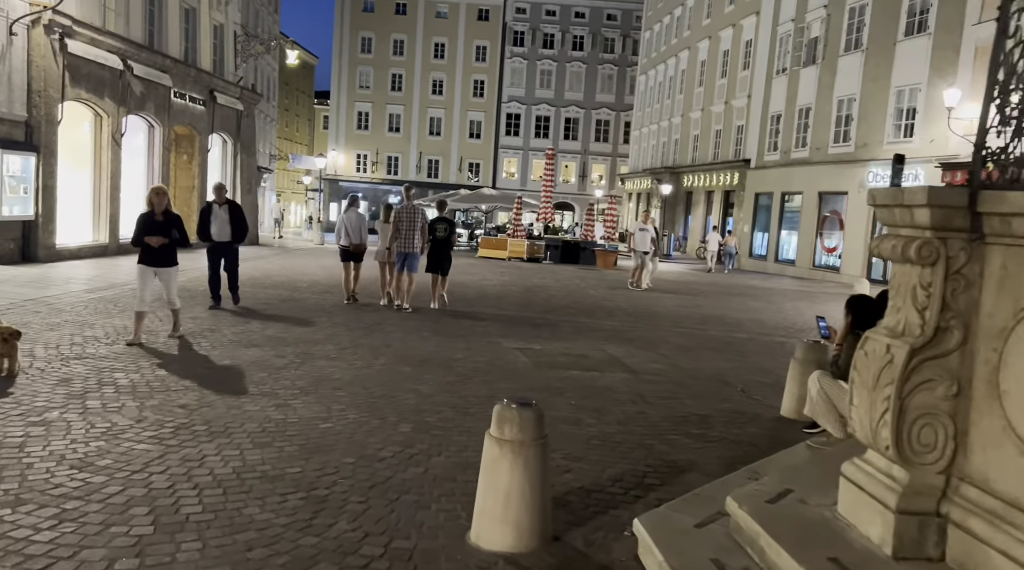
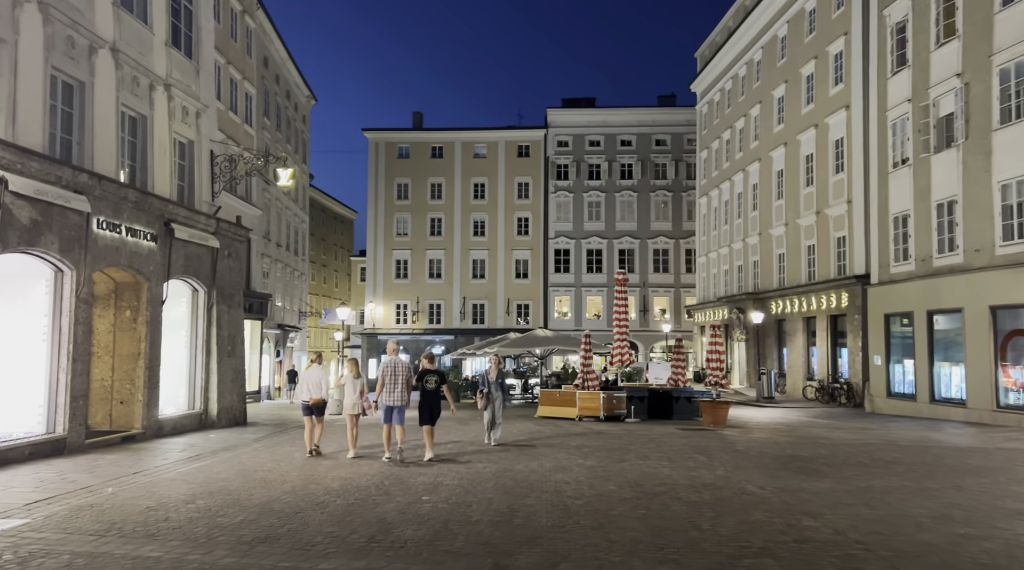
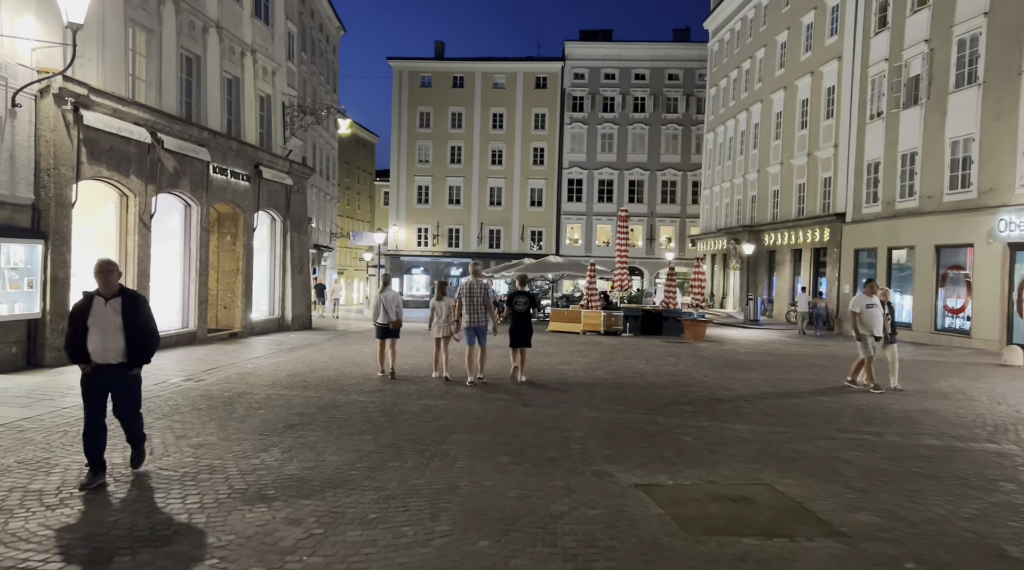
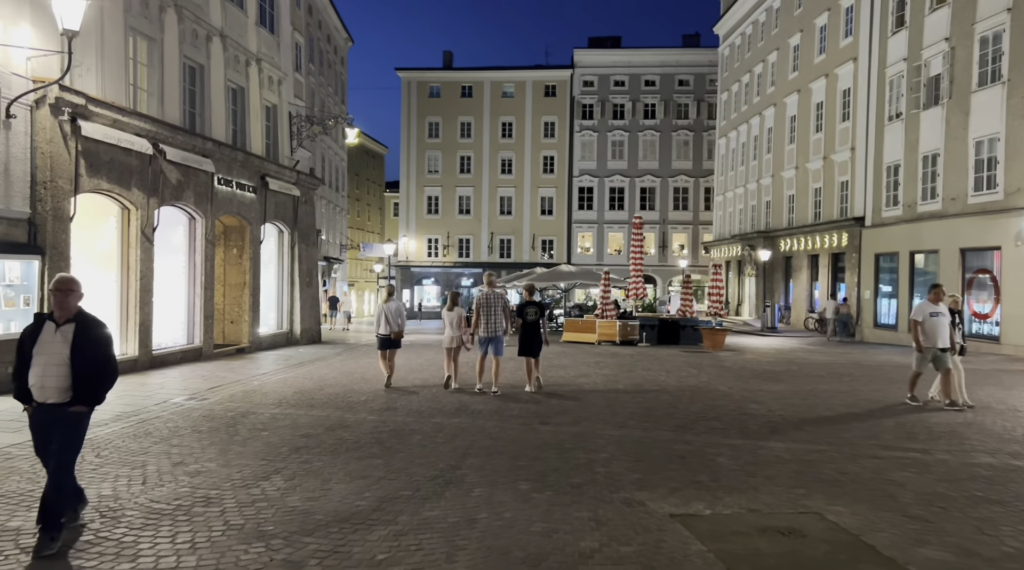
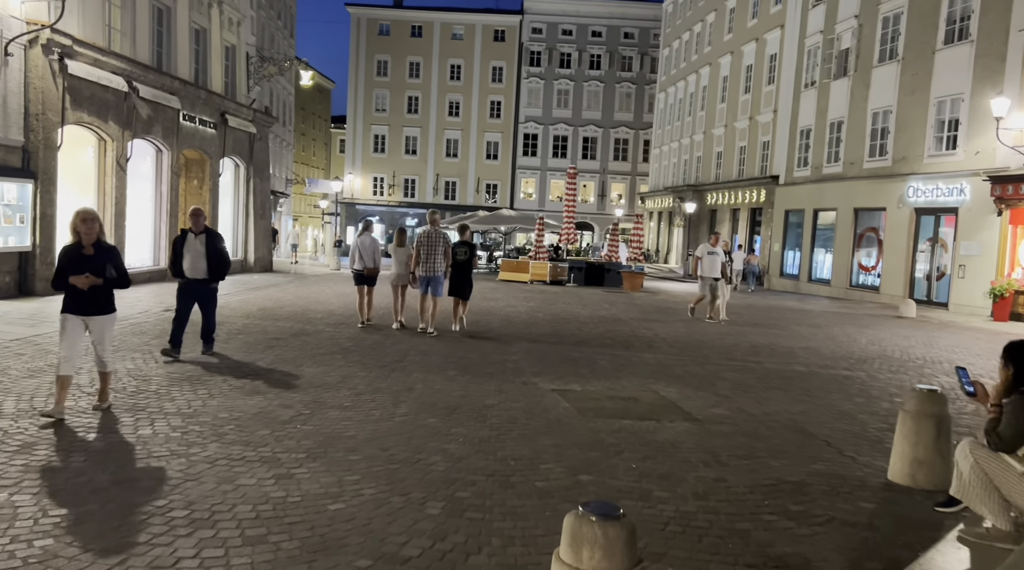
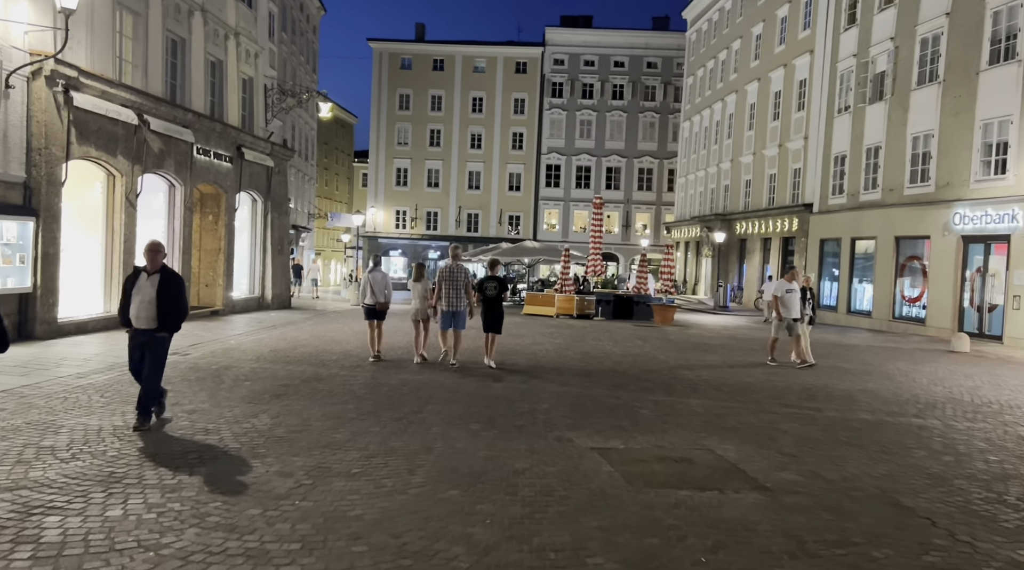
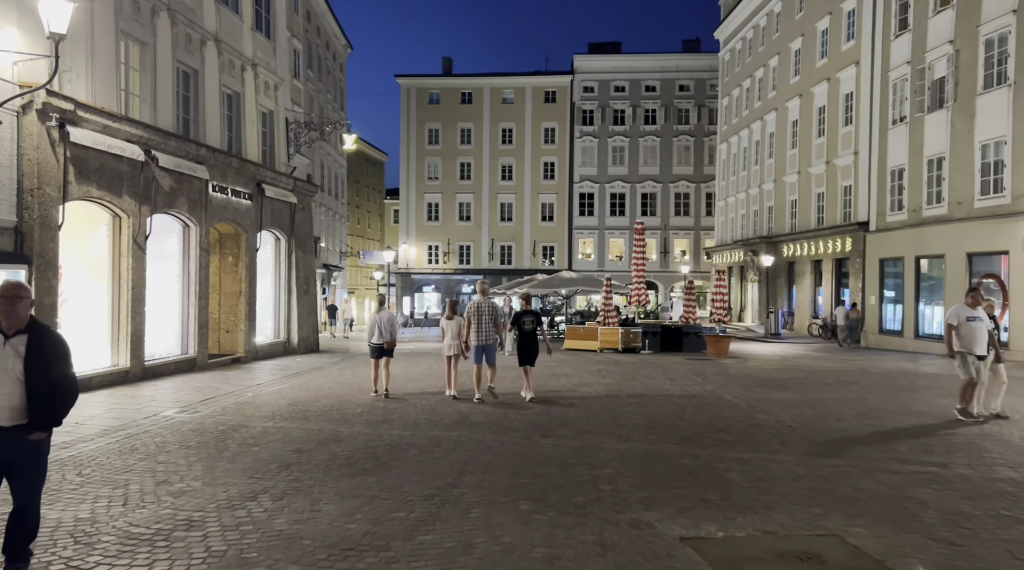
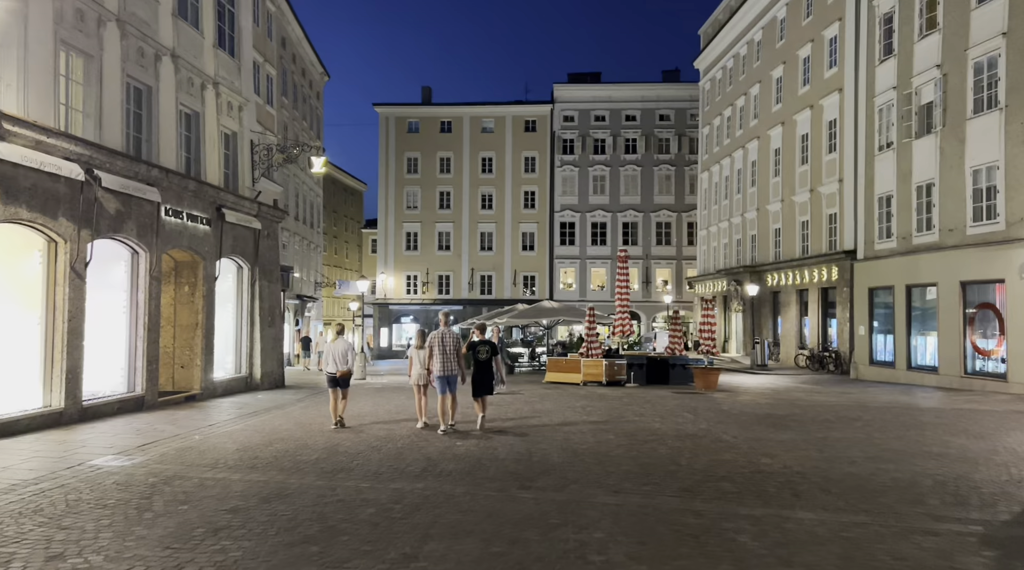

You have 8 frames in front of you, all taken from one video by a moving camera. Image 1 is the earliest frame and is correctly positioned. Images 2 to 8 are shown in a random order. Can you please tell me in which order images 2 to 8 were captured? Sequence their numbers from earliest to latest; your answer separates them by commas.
5, 6, 3, 4, 7, 8, 2
